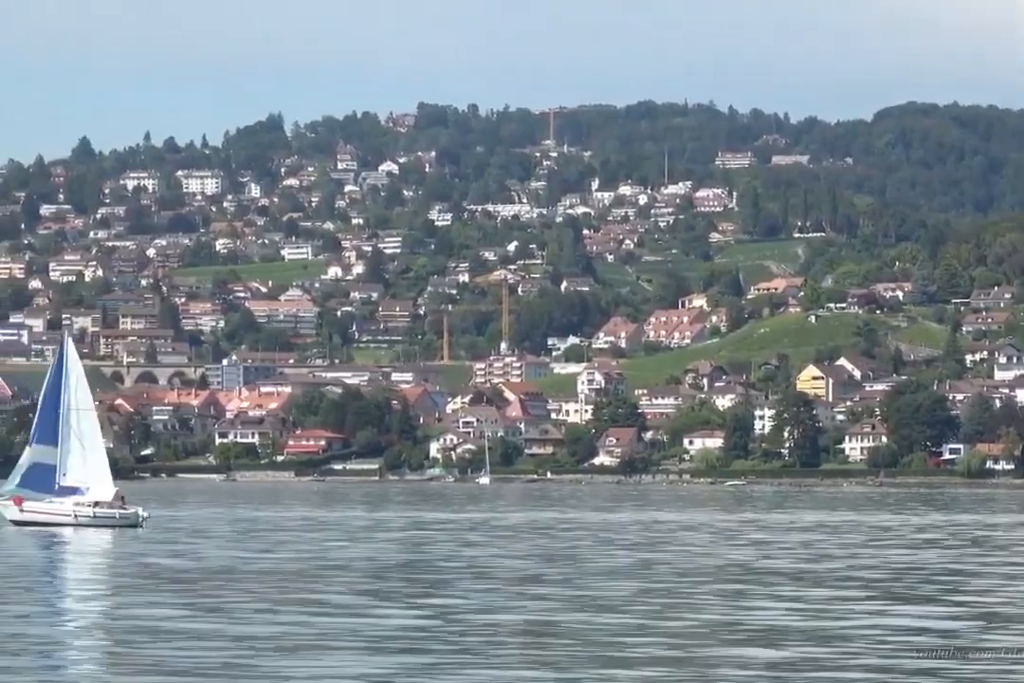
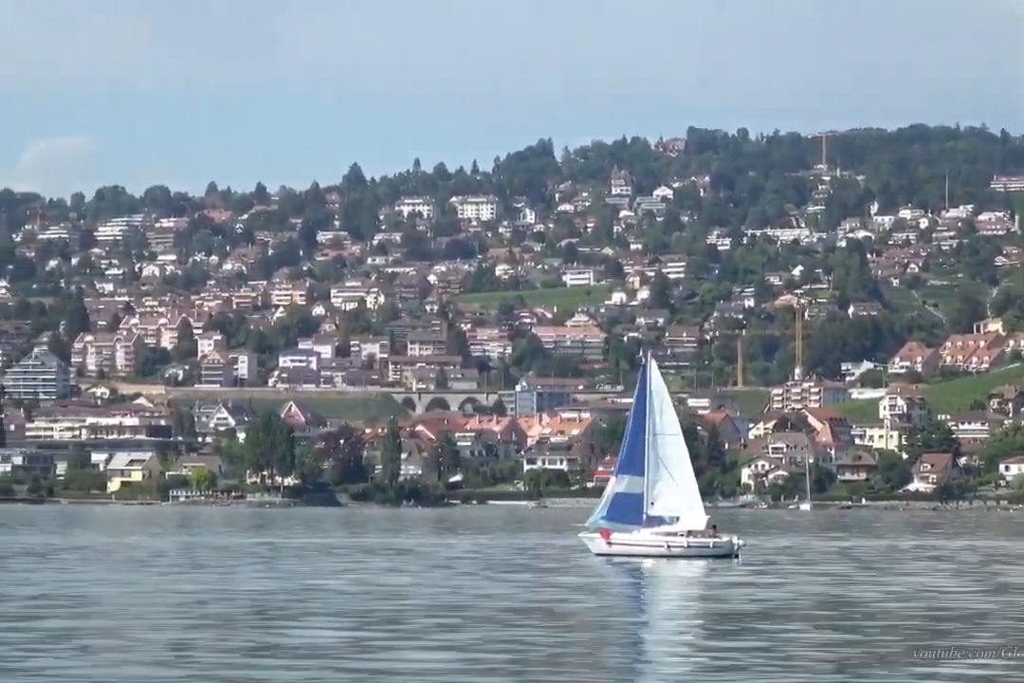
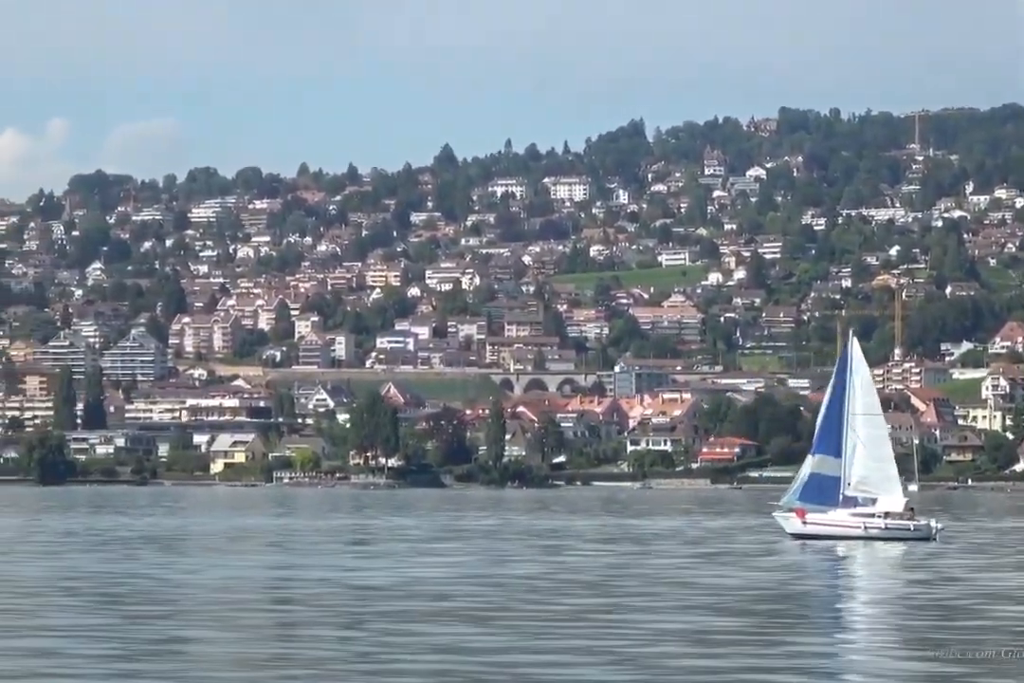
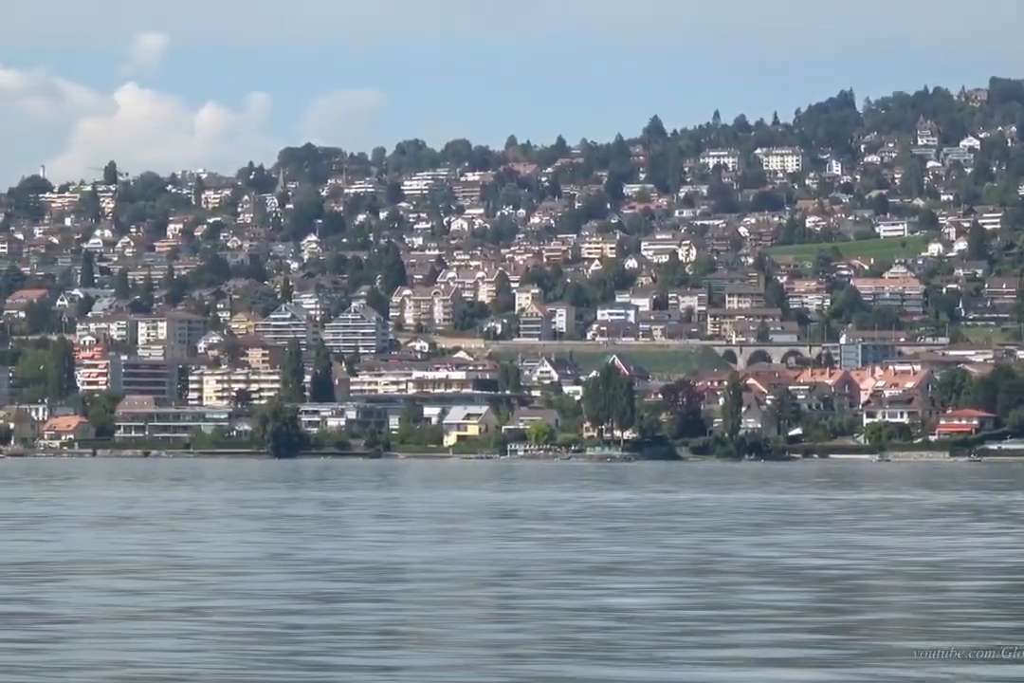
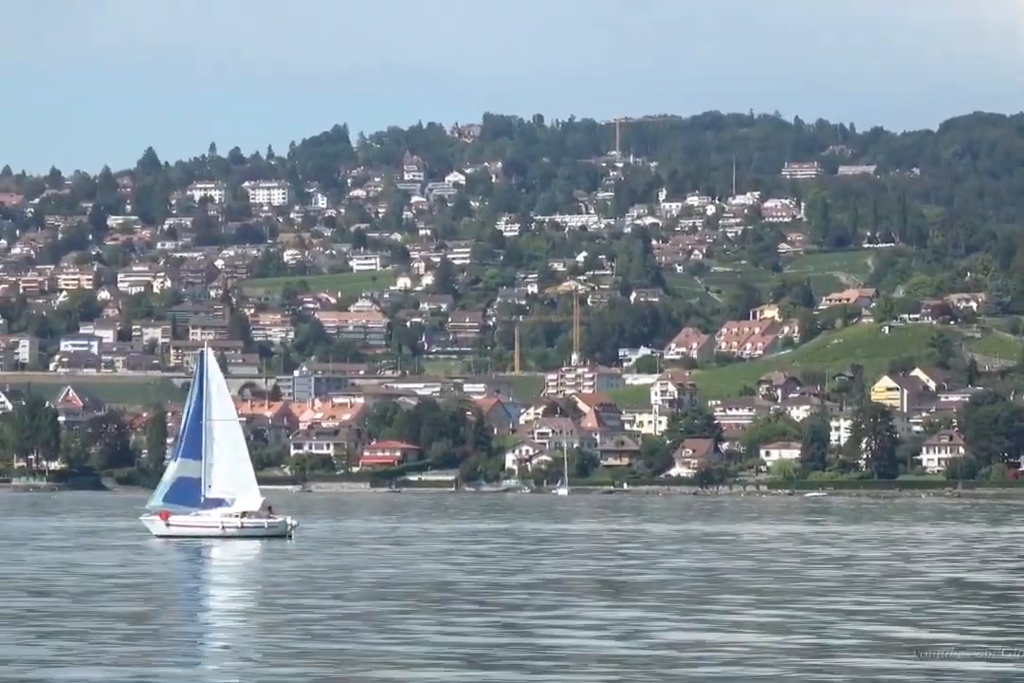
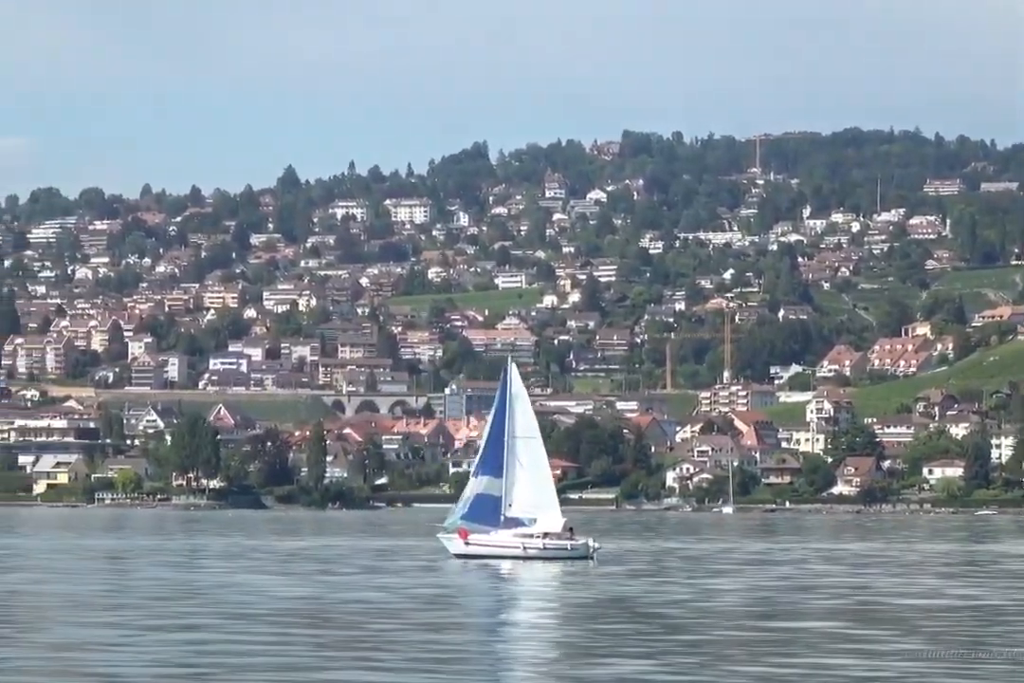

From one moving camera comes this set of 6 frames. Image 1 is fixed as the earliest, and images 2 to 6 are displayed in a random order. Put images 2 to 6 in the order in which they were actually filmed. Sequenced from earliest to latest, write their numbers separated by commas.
5, 6, 2, 3, 4
